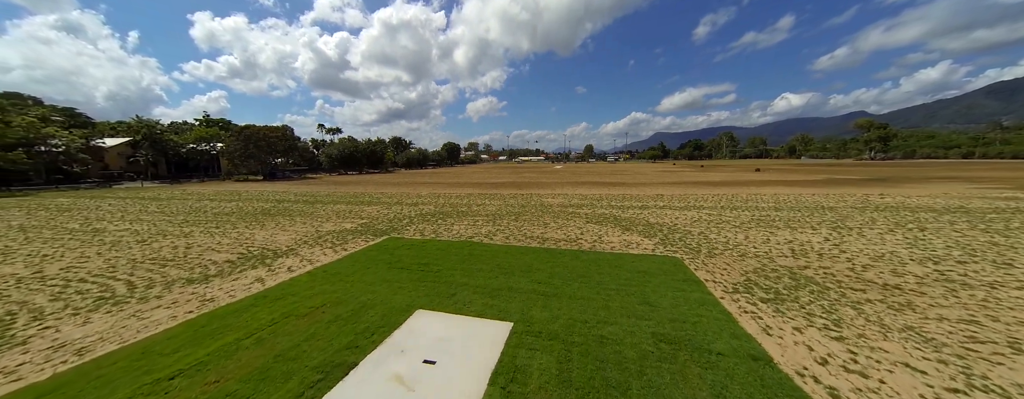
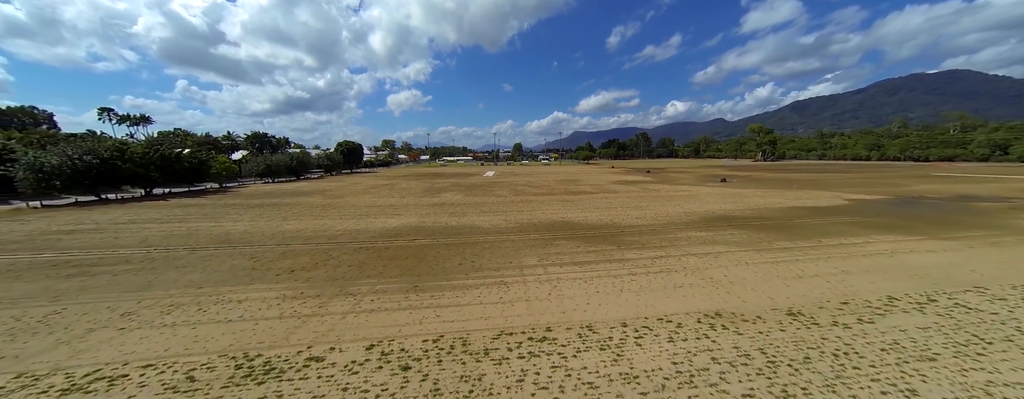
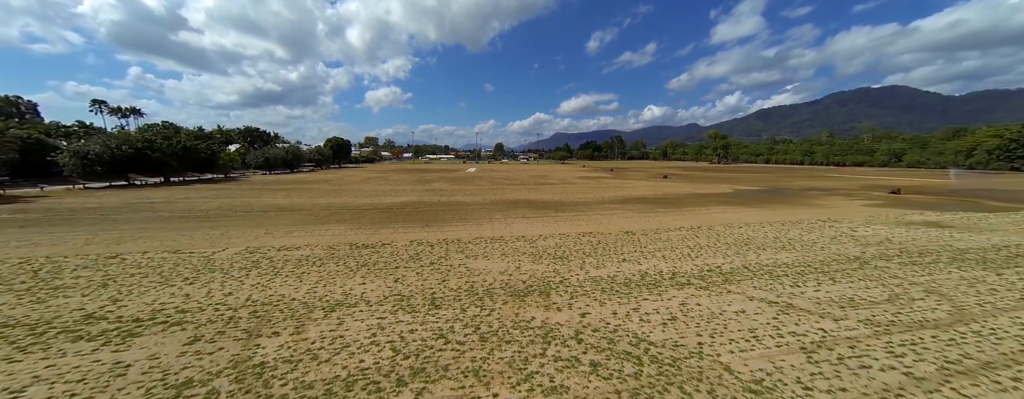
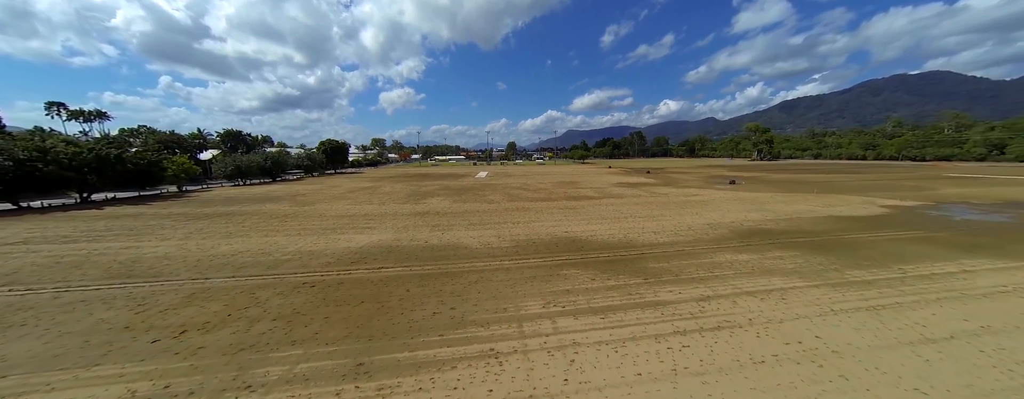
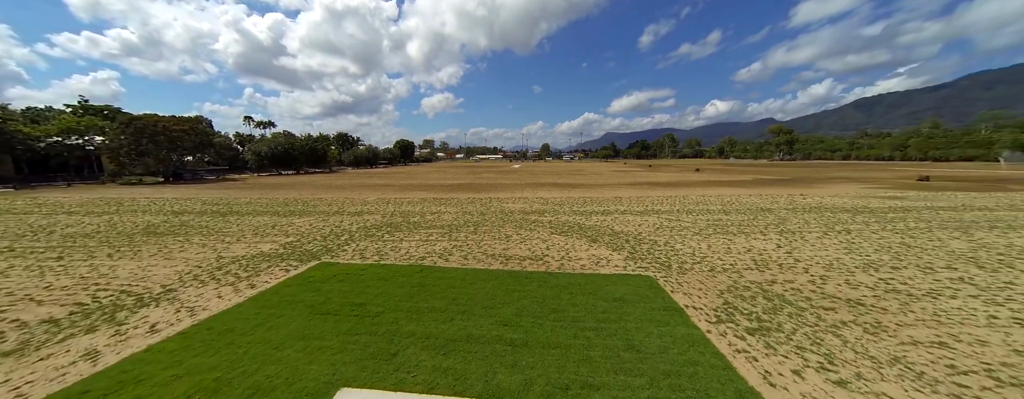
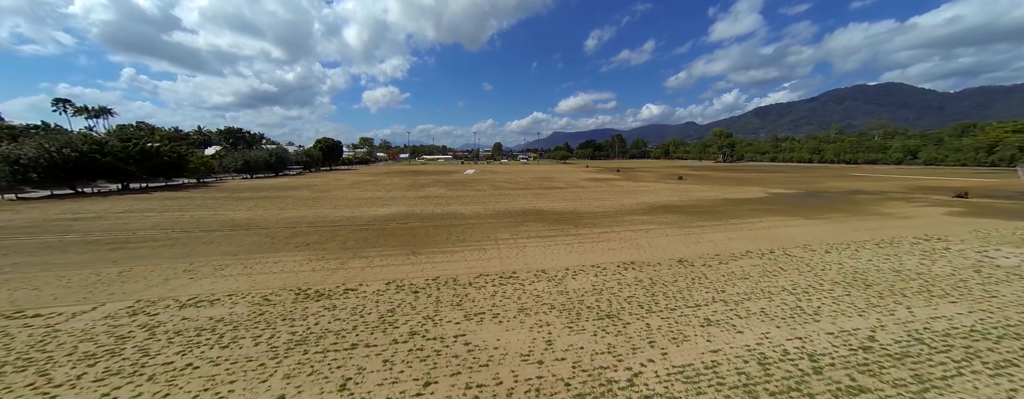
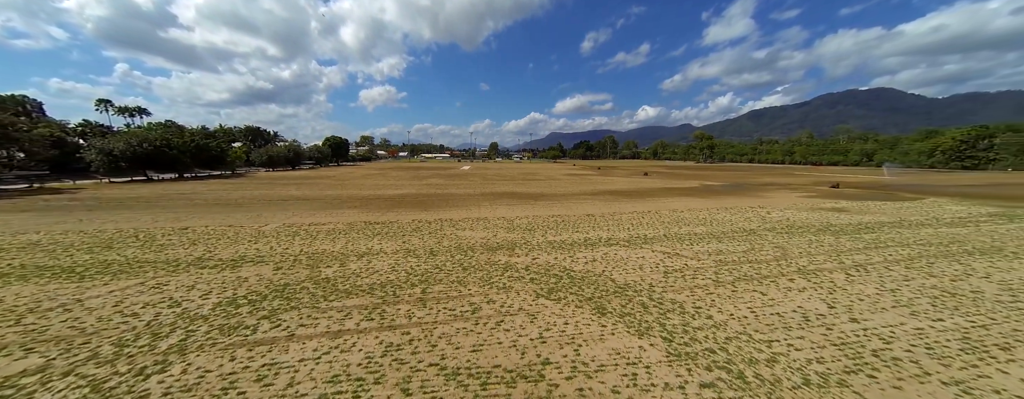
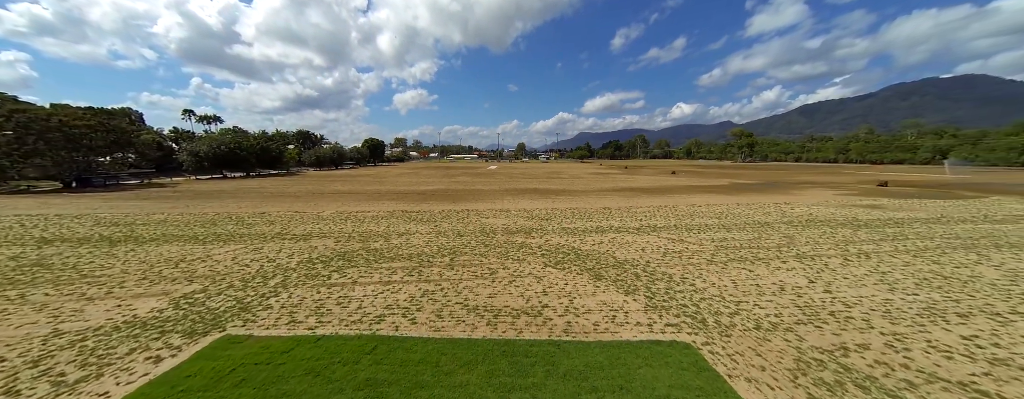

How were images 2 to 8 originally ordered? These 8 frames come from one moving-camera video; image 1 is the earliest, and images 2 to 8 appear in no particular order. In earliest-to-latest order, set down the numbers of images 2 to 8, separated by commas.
5, 8, 7, 3, 6, 2, 4
